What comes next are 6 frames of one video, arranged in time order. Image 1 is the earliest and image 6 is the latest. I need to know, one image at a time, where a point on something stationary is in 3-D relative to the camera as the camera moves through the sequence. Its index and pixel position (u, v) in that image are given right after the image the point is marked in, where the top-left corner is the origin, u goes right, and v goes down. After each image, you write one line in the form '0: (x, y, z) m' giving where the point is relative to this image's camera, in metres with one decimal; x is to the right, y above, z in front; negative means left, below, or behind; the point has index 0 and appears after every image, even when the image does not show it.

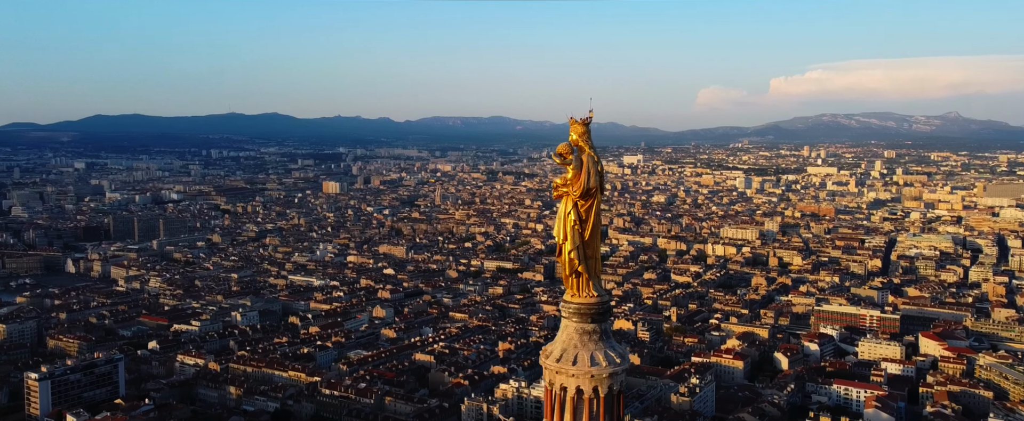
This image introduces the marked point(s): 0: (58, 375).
0: (-9.4, -3.4, +18.7) m
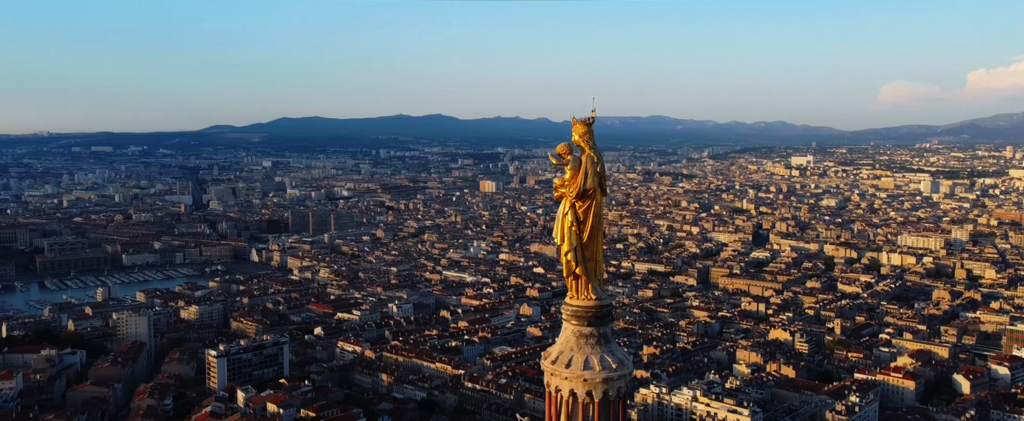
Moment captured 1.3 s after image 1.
0: (-6.6, -3.4, +21.3) m
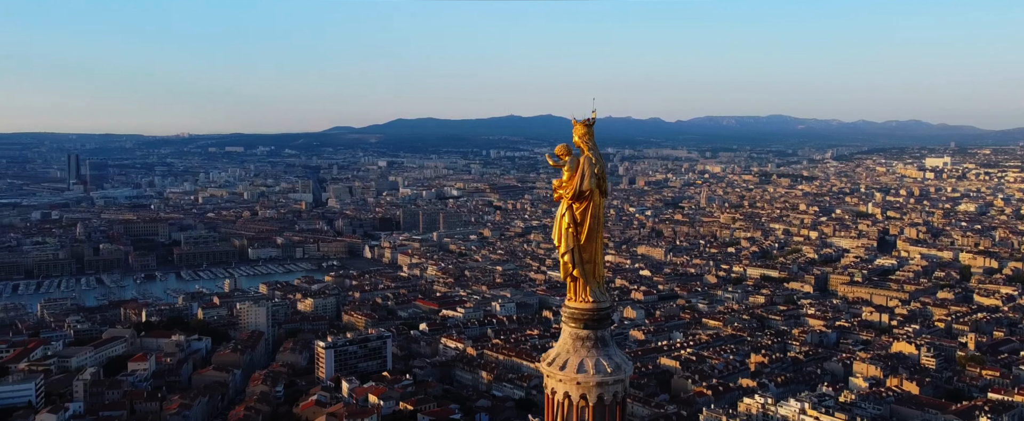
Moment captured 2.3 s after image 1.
0: (-4.2, -3.3, +22.2) m
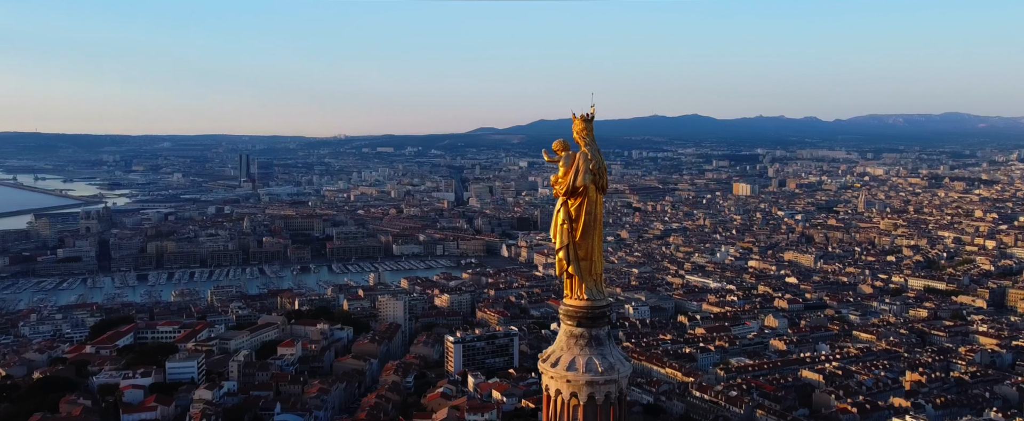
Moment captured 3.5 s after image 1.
0: (-1.1, -3.2, +22.5) m
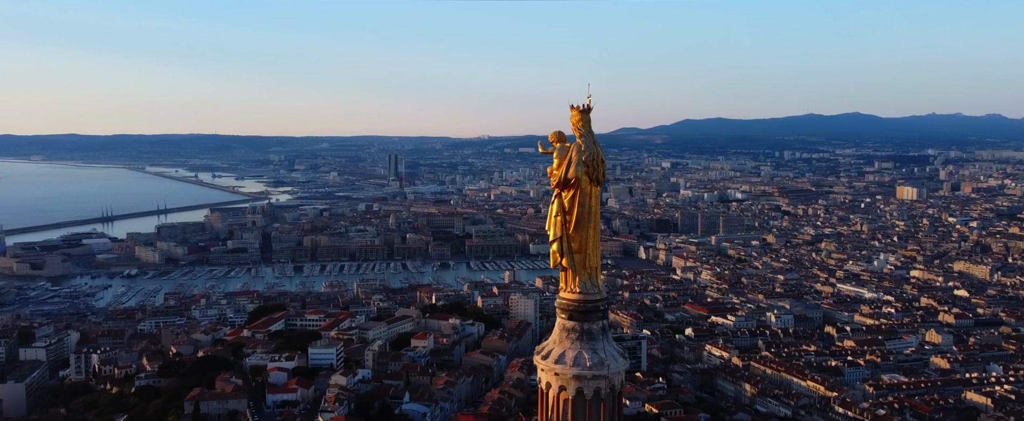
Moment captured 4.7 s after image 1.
0: (+2.0, -3.2, +22.0) m
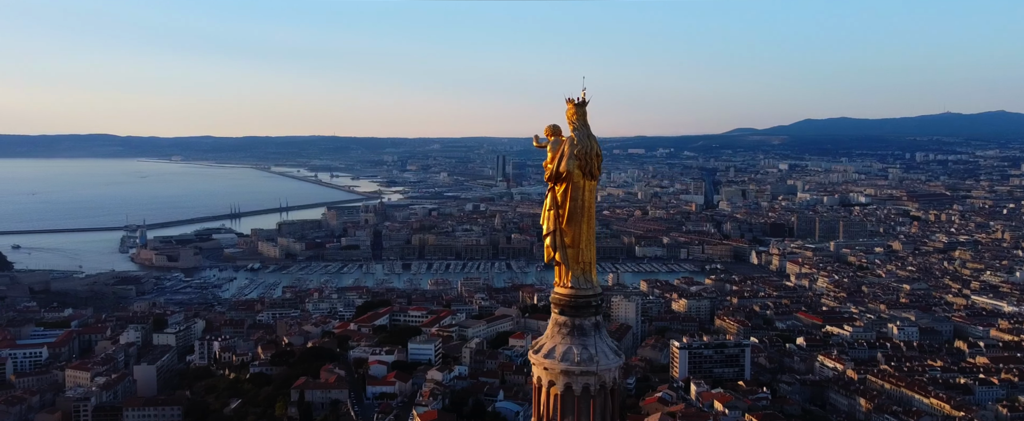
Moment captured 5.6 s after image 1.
0: (+4.3, -3.2, +21.5) m
